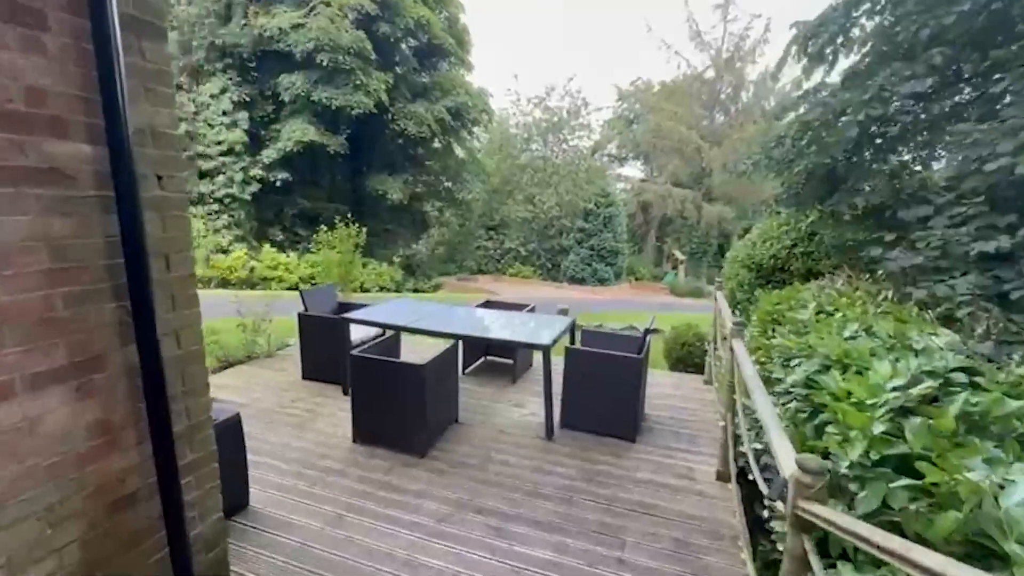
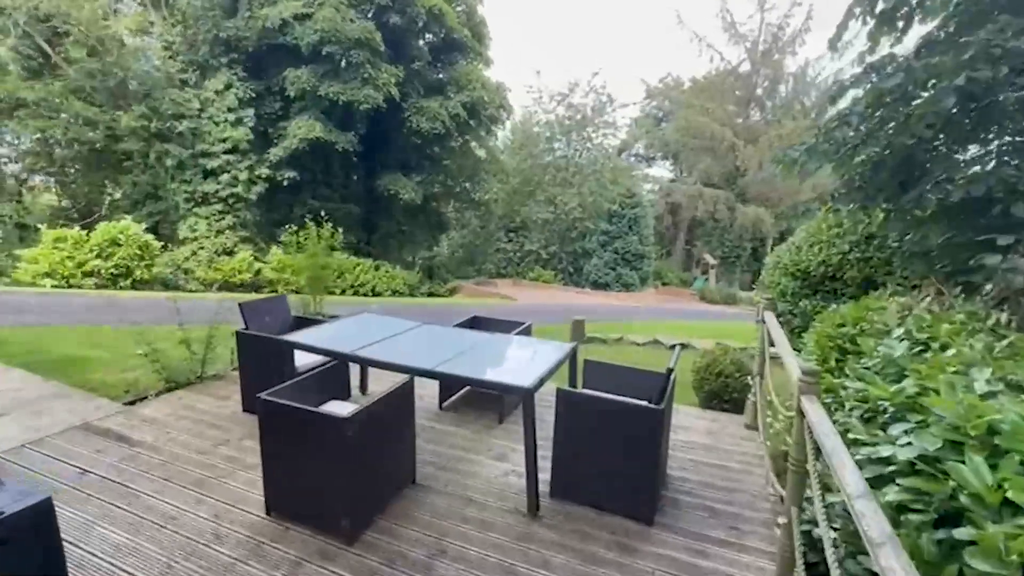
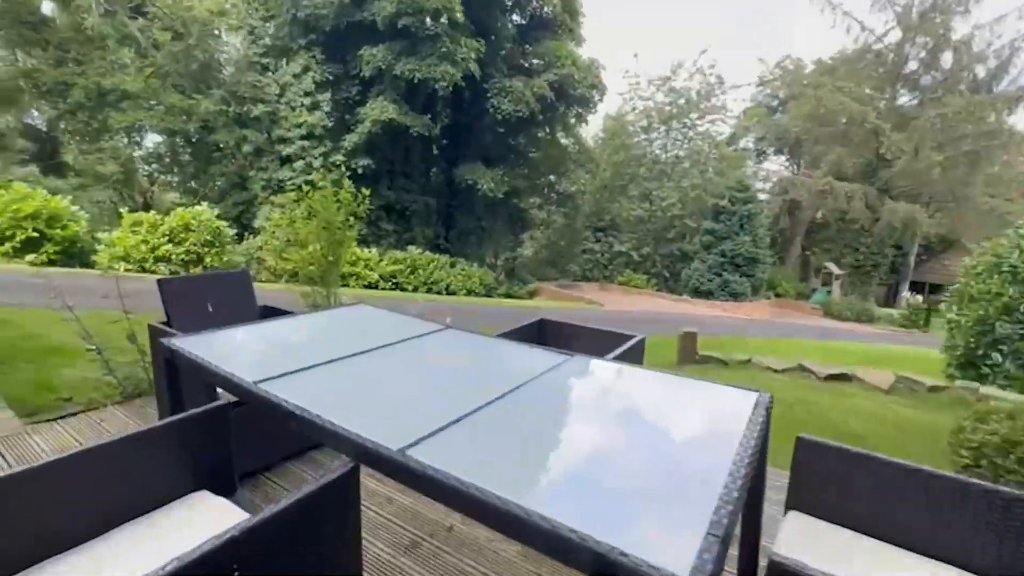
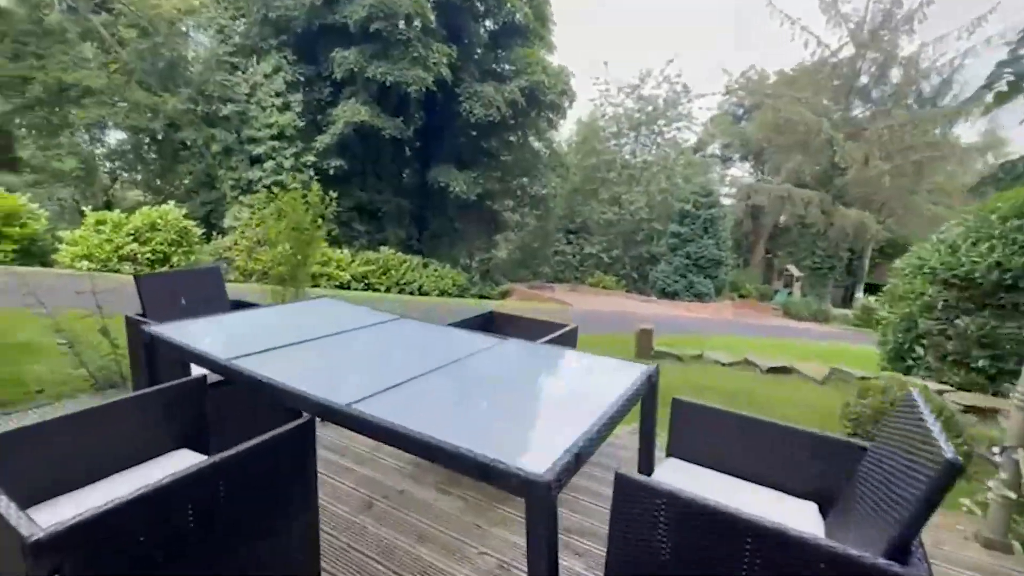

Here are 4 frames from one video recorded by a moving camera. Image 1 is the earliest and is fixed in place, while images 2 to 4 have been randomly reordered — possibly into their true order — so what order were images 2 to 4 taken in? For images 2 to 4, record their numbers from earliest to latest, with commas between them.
2, 4, 3
